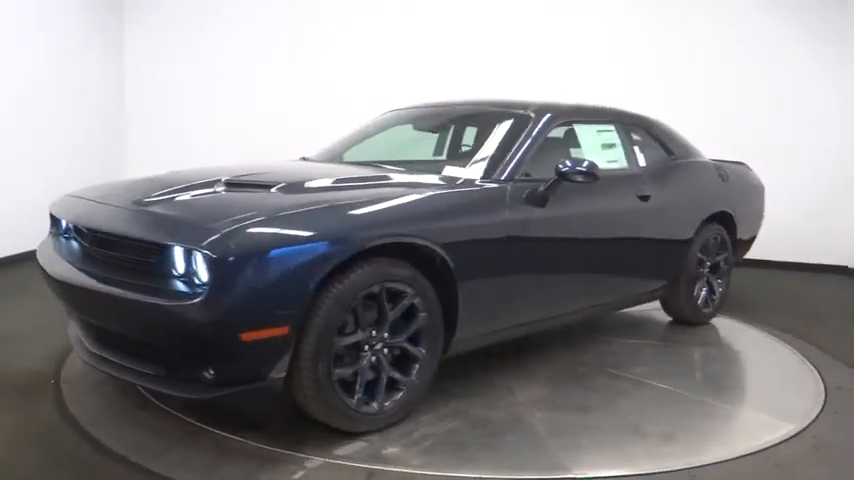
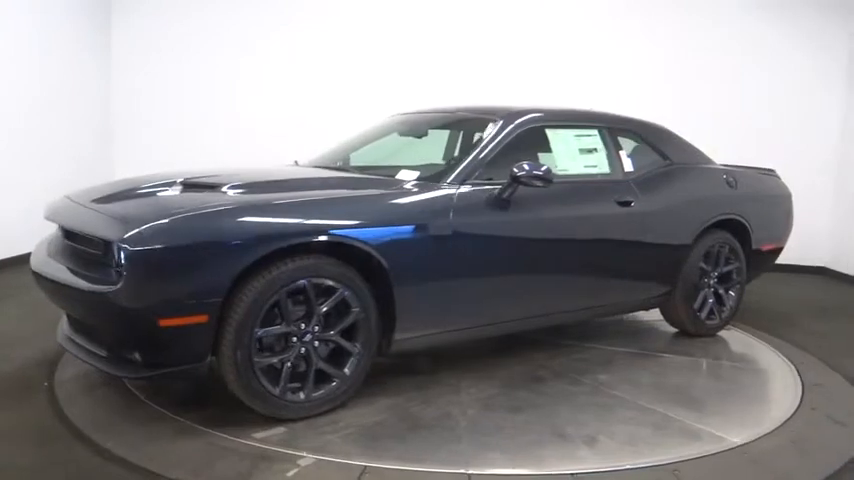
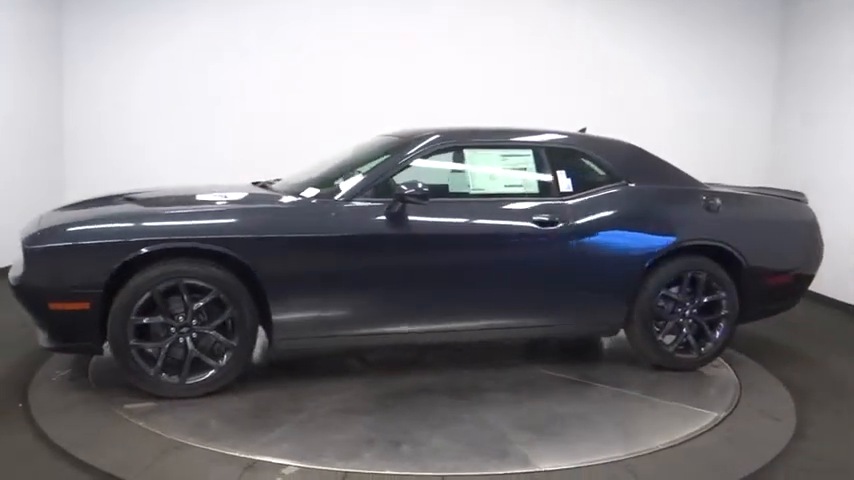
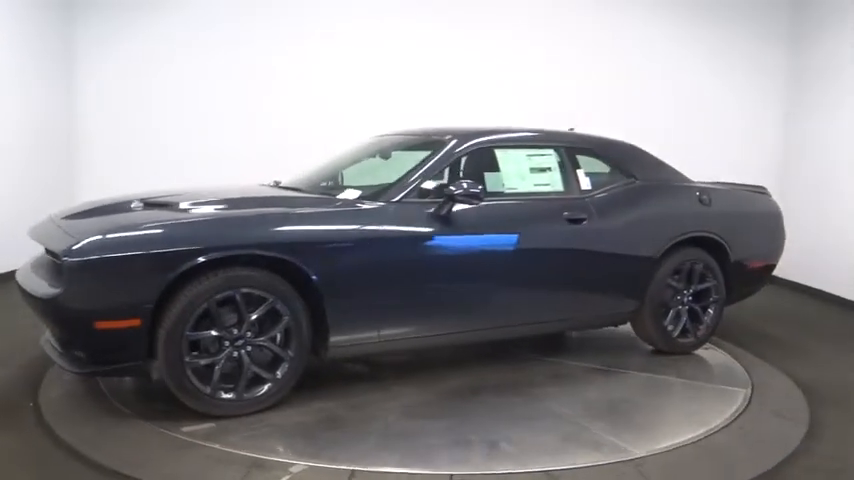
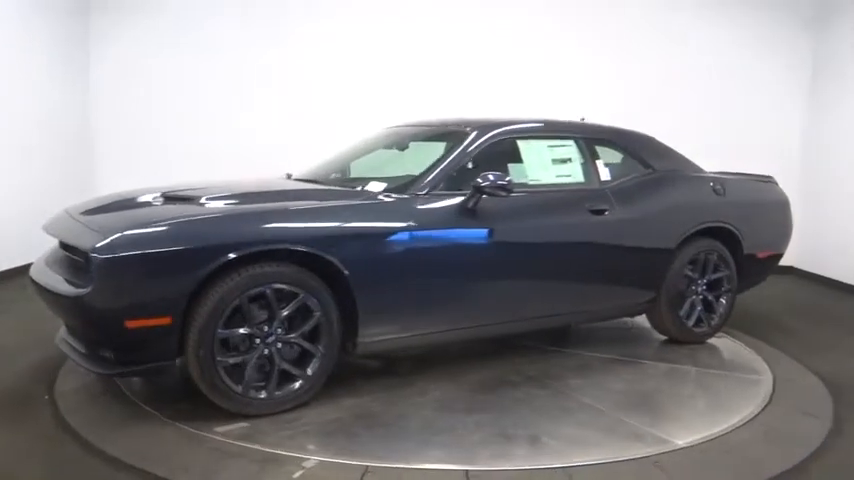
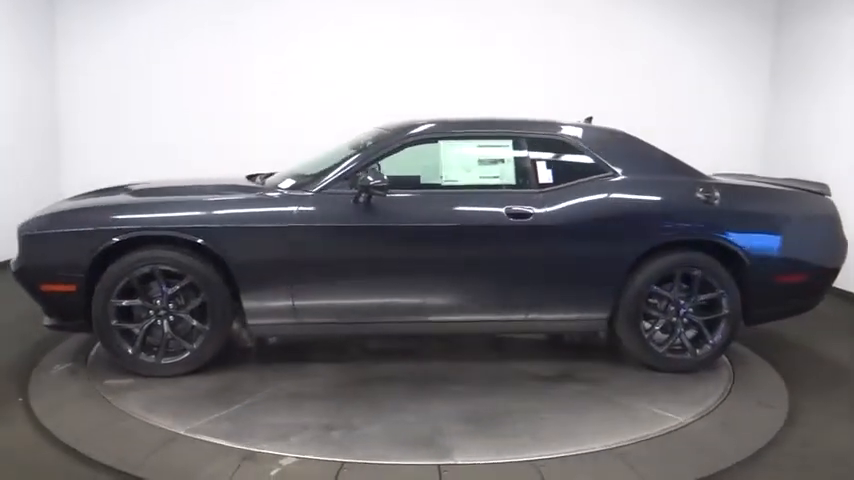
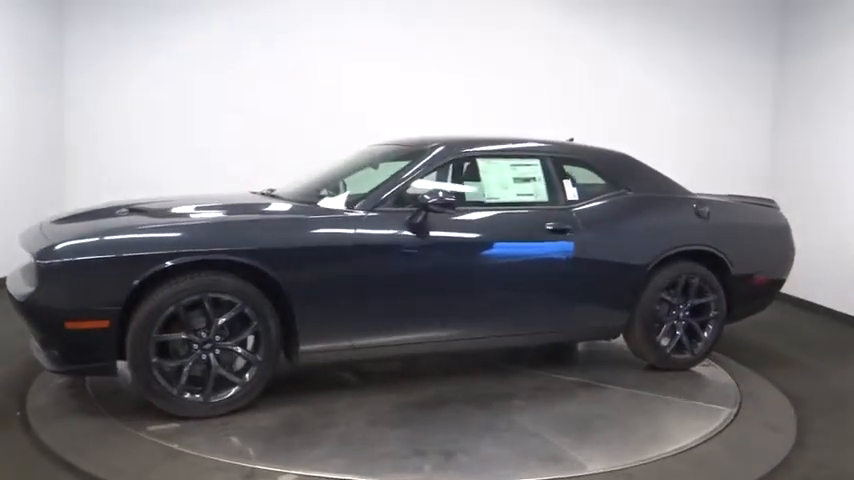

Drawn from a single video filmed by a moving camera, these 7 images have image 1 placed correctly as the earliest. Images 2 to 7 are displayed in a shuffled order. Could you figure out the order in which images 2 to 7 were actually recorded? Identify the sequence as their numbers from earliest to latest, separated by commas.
2, 5, 4, 7, 3, 6
